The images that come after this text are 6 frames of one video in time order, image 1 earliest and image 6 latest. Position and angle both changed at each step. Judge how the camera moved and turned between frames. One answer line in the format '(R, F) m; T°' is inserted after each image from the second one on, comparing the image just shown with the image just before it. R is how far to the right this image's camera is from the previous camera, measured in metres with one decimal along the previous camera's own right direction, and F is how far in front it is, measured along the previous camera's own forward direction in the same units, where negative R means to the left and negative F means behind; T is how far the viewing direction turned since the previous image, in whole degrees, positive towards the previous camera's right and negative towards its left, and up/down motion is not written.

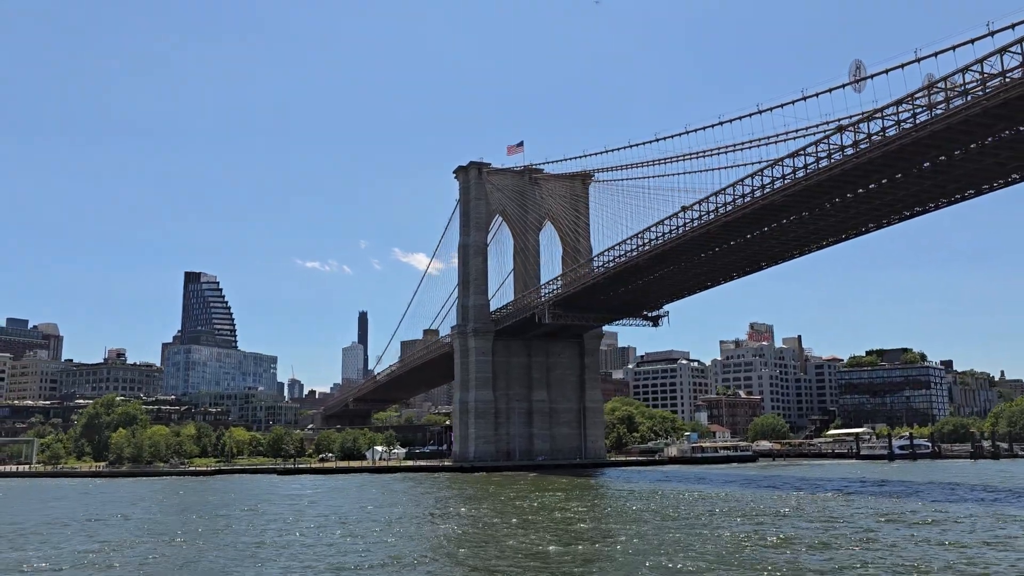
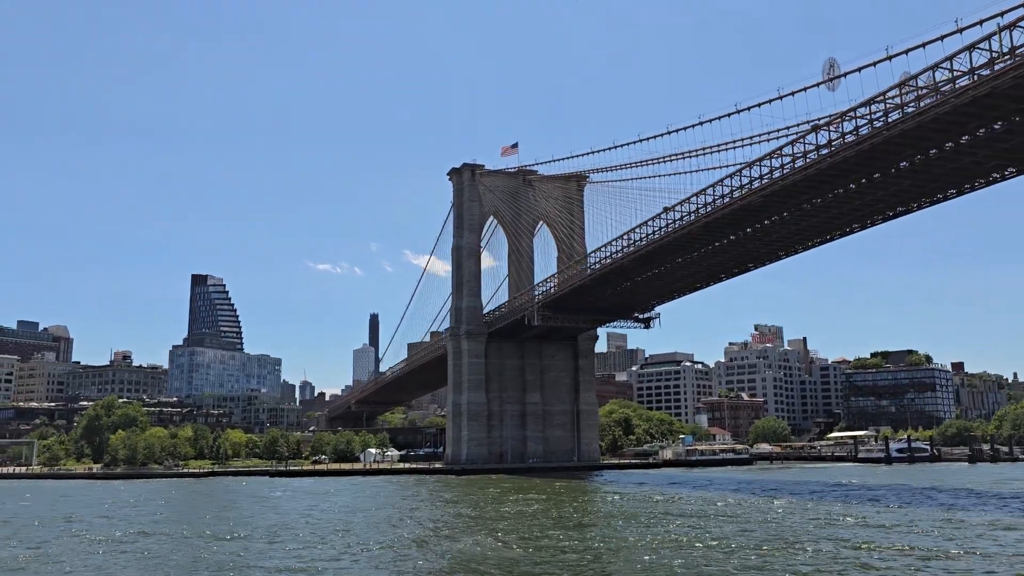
(+1.6, +0.2) m; -1°
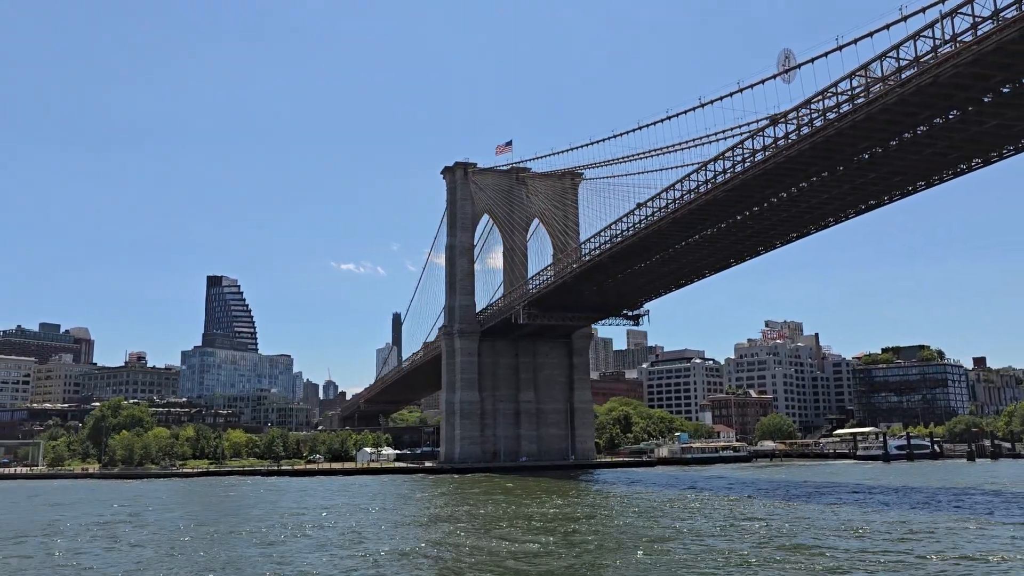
(+2.5, +0.2) m; -2°
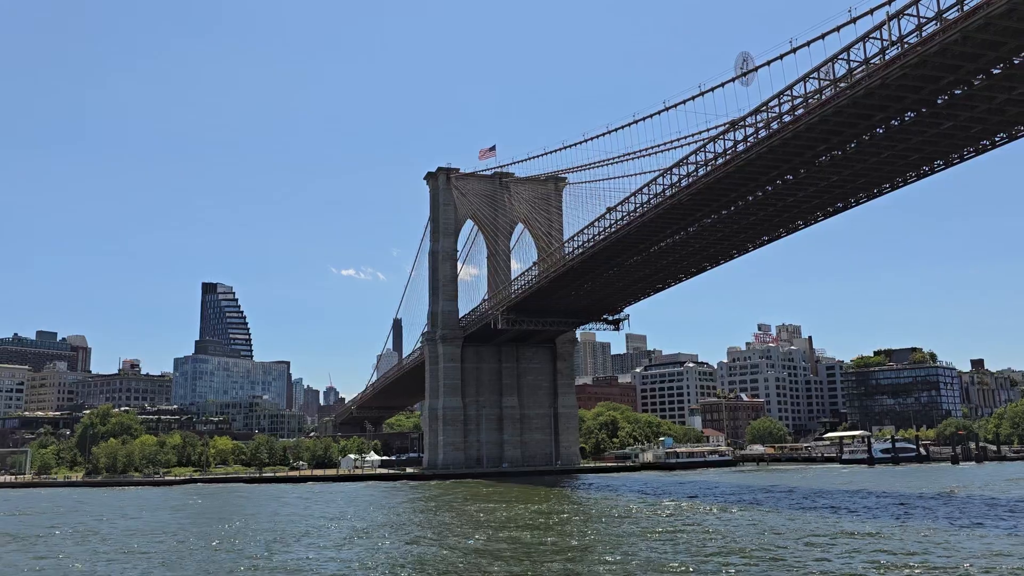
(+1.5, +0.1) m; 0°
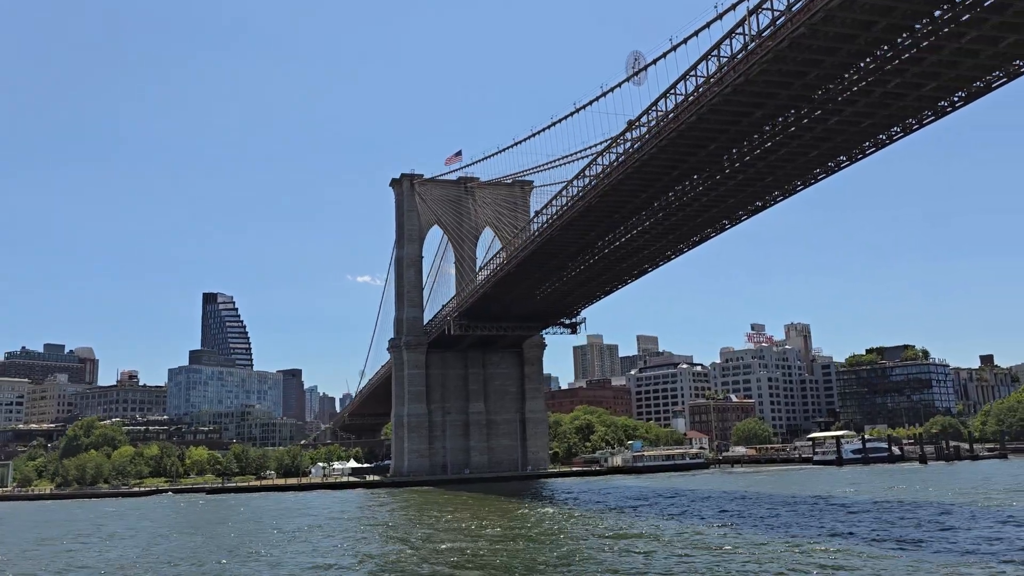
(+4.3, +0.4) m; -1°
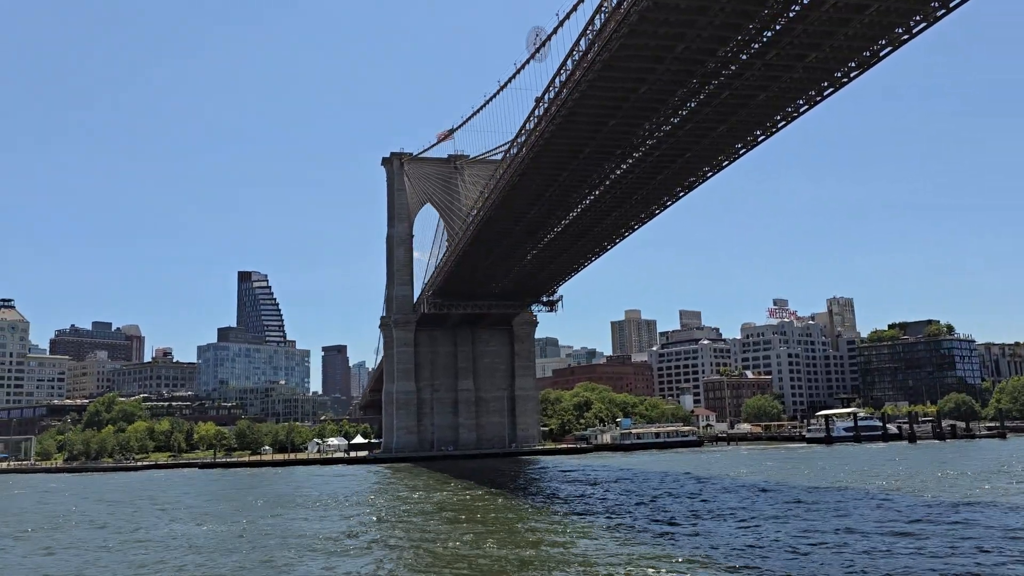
(+5.1, +0.2) m; -4°
